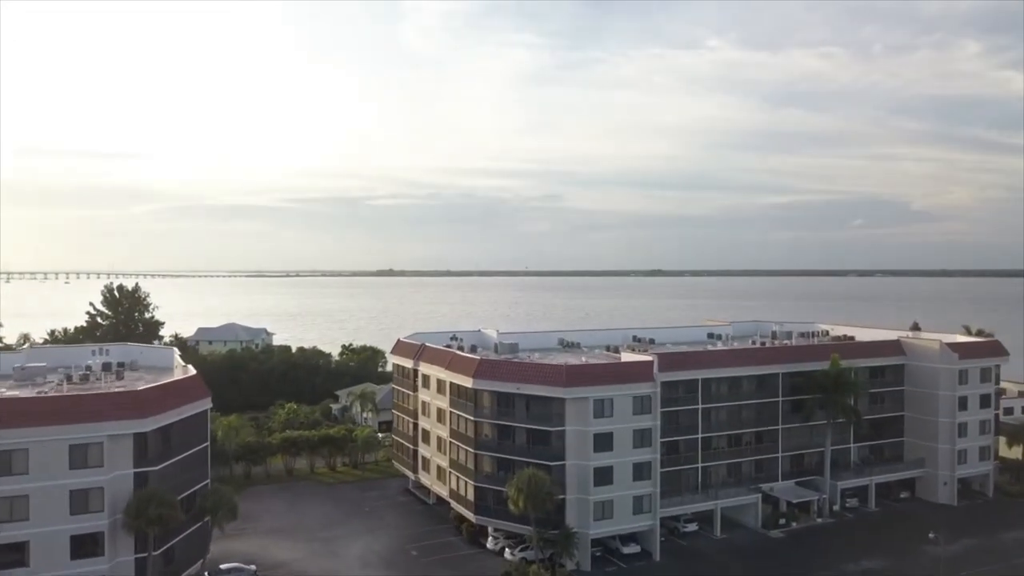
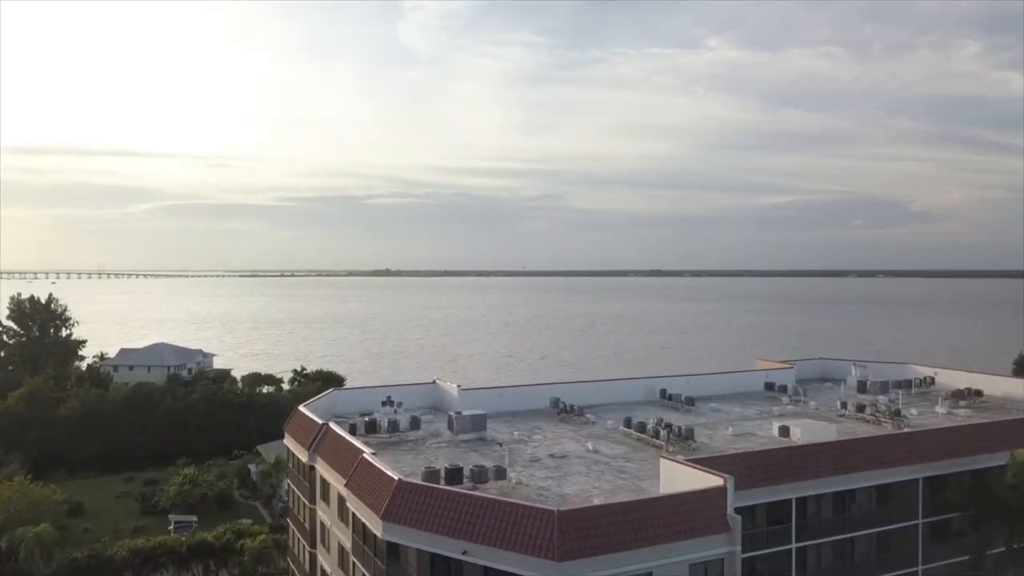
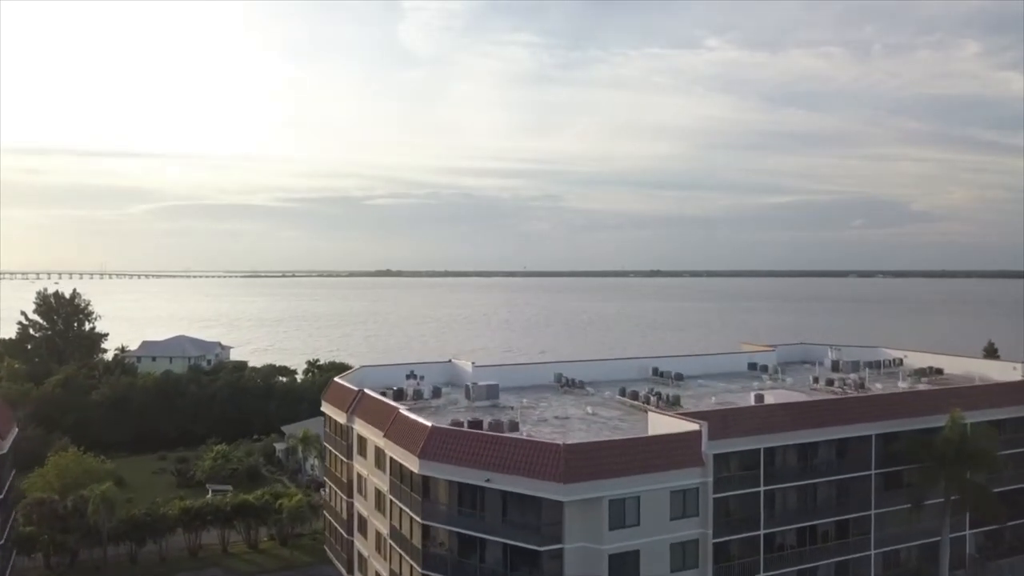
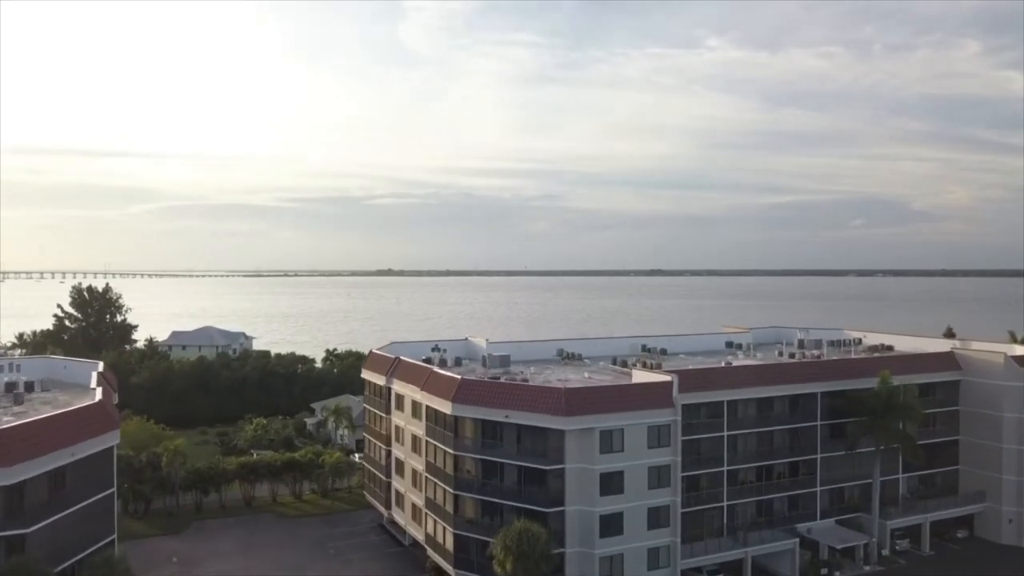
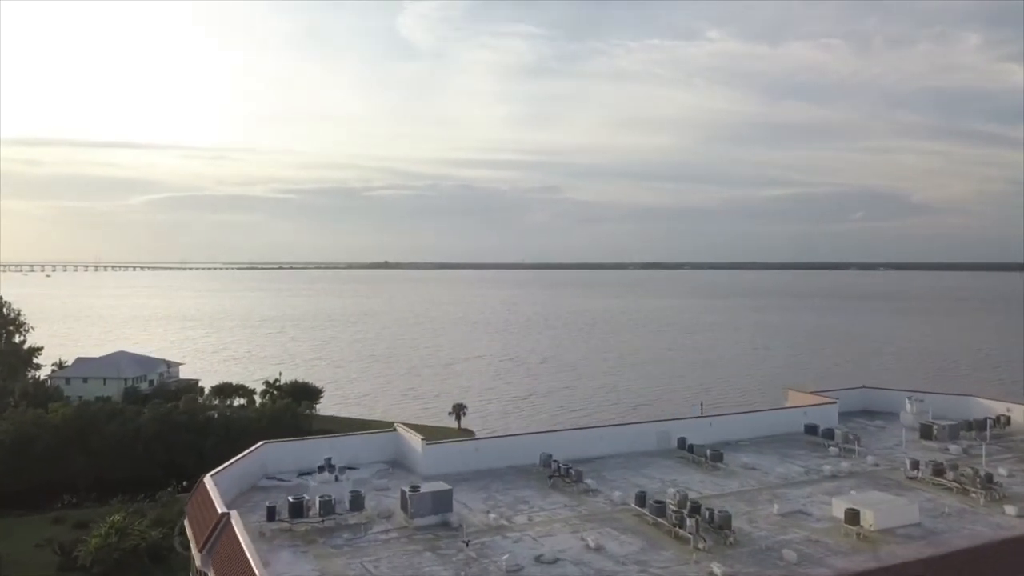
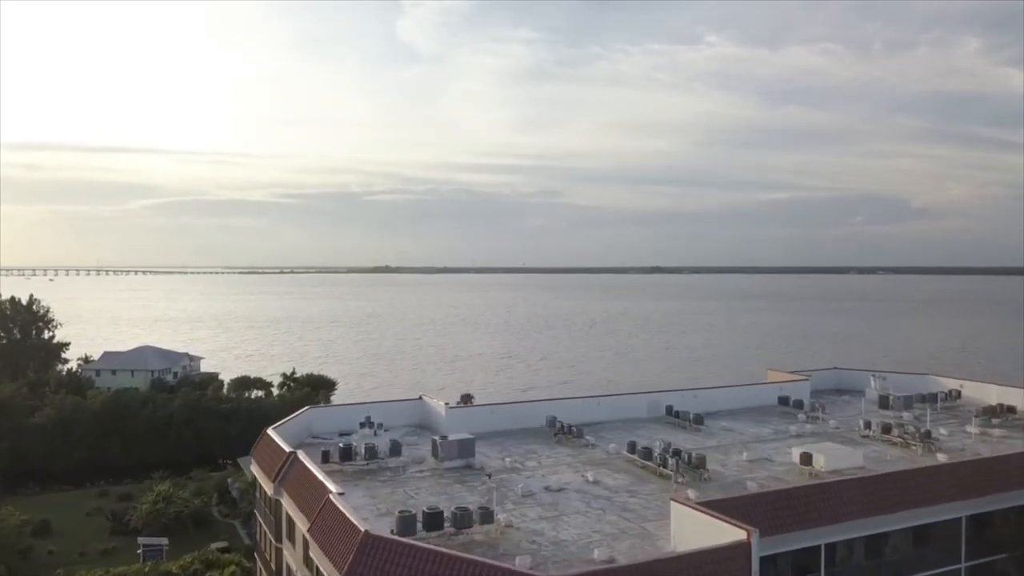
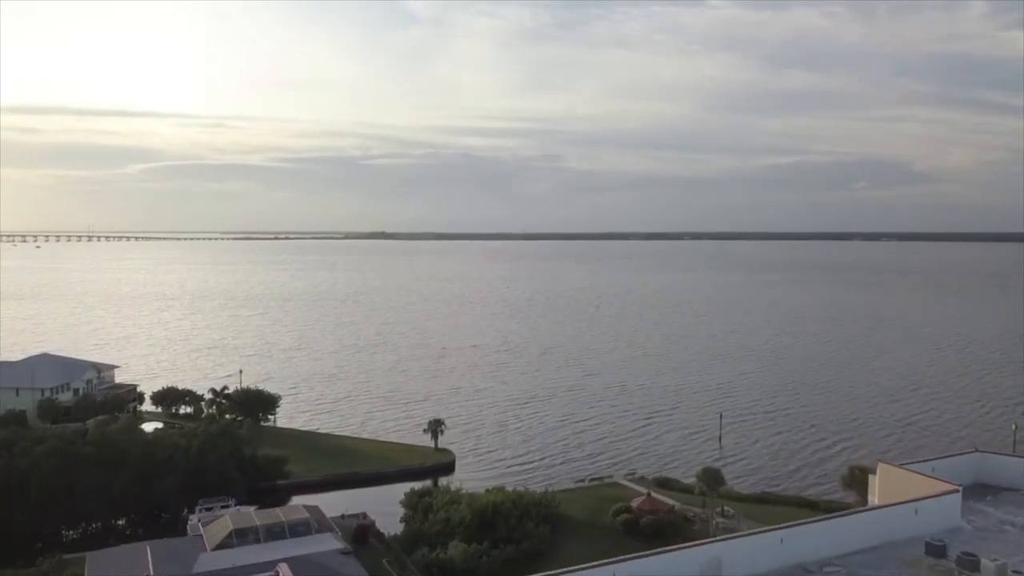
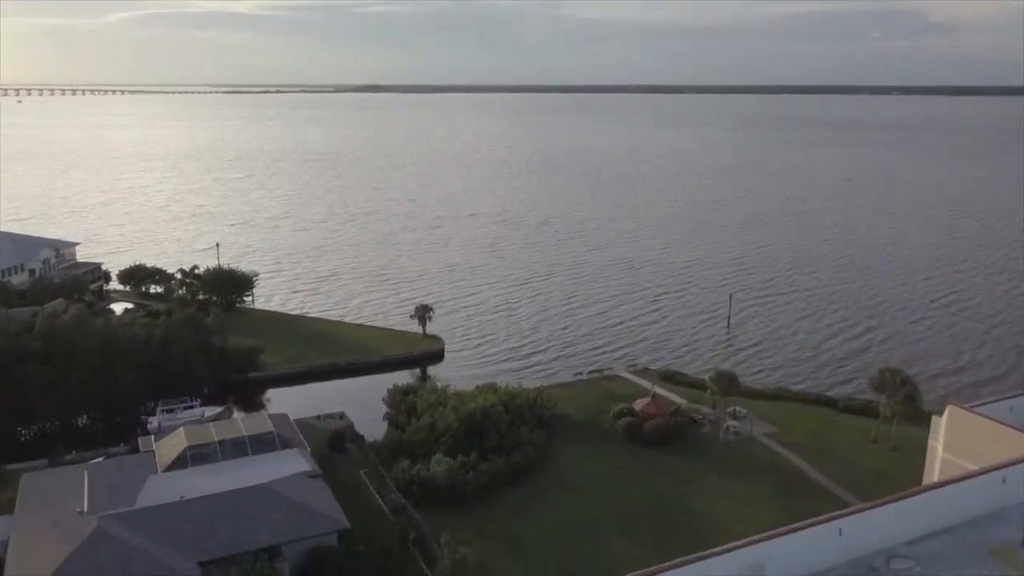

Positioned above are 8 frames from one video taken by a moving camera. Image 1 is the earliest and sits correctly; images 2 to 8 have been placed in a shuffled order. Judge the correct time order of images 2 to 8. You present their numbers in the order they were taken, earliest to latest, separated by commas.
4, 3, 2, 6, 5, 7, 8
